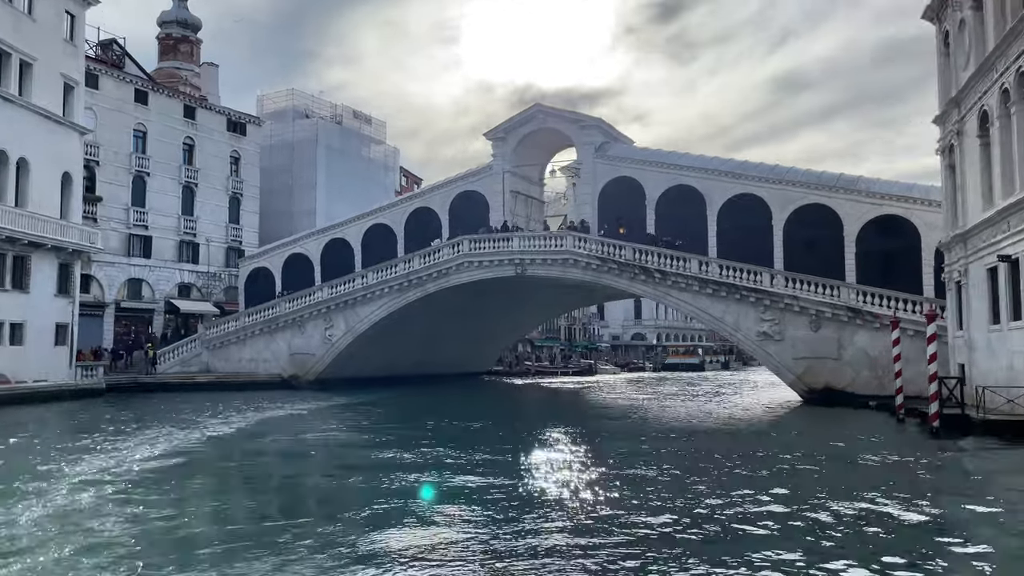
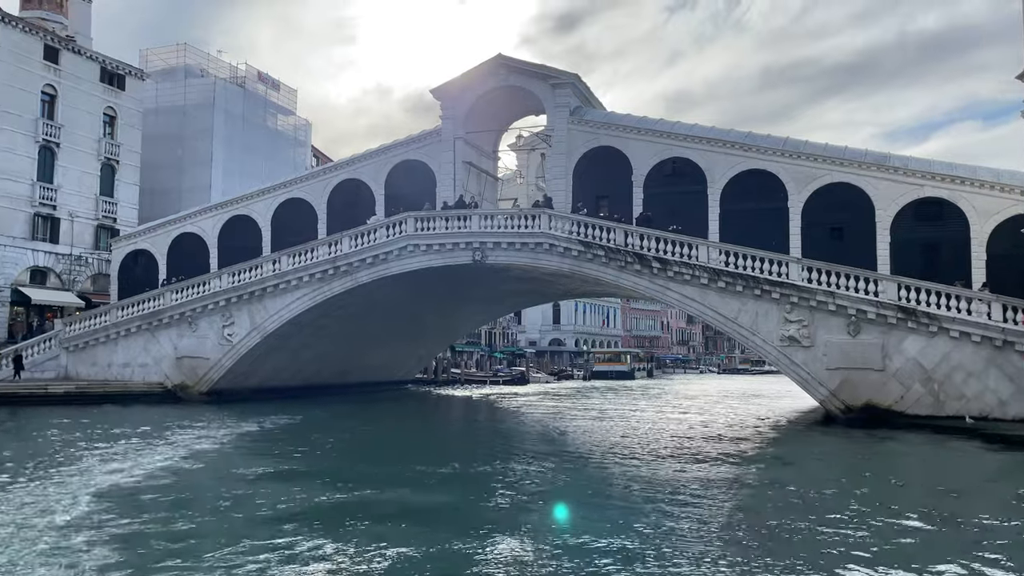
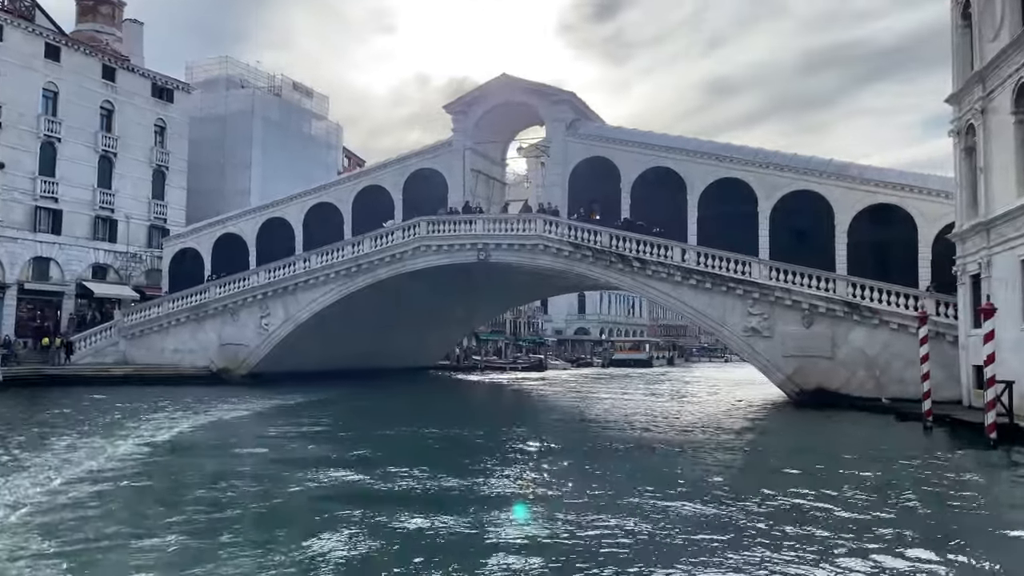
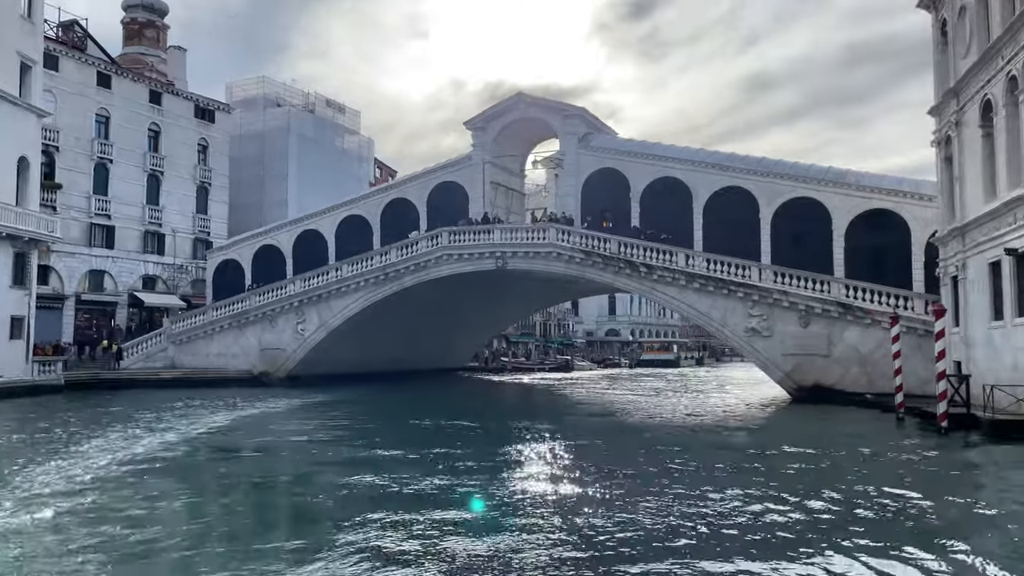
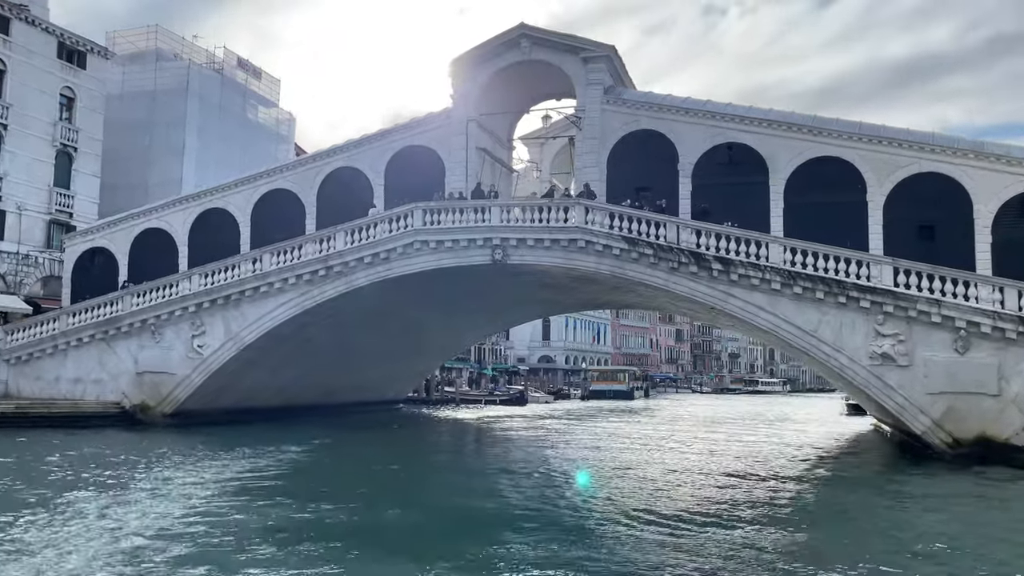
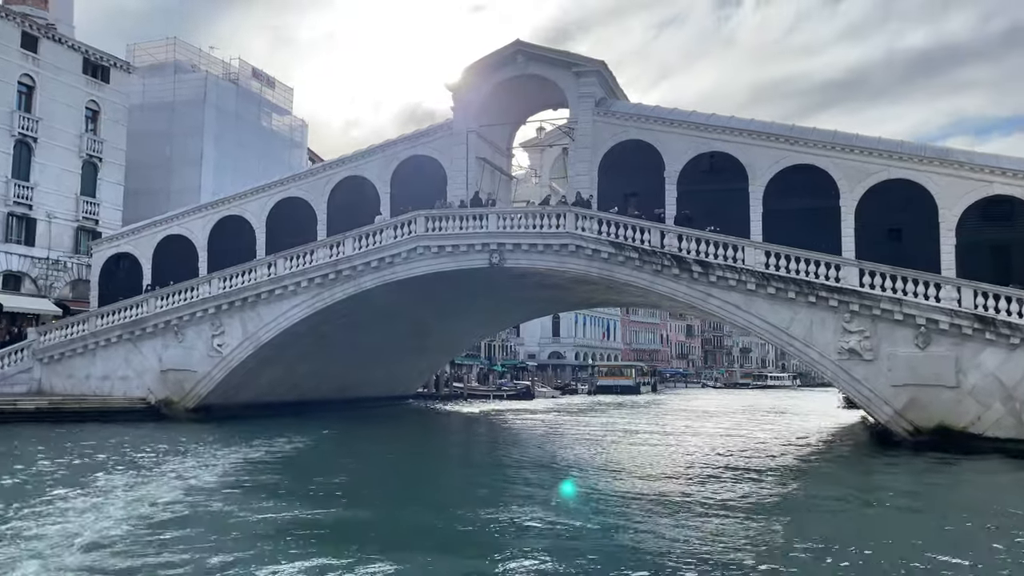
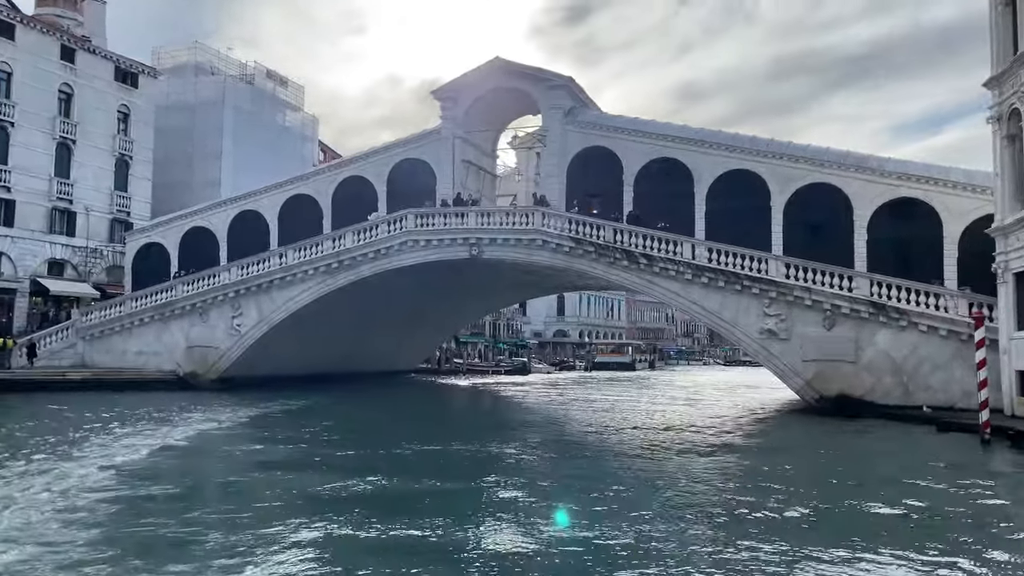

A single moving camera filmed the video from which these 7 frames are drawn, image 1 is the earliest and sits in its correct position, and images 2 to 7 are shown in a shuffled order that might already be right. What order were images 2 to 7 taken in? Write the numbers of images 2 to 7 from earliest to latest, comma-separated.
4, 3, 7, 2, 6, 5
